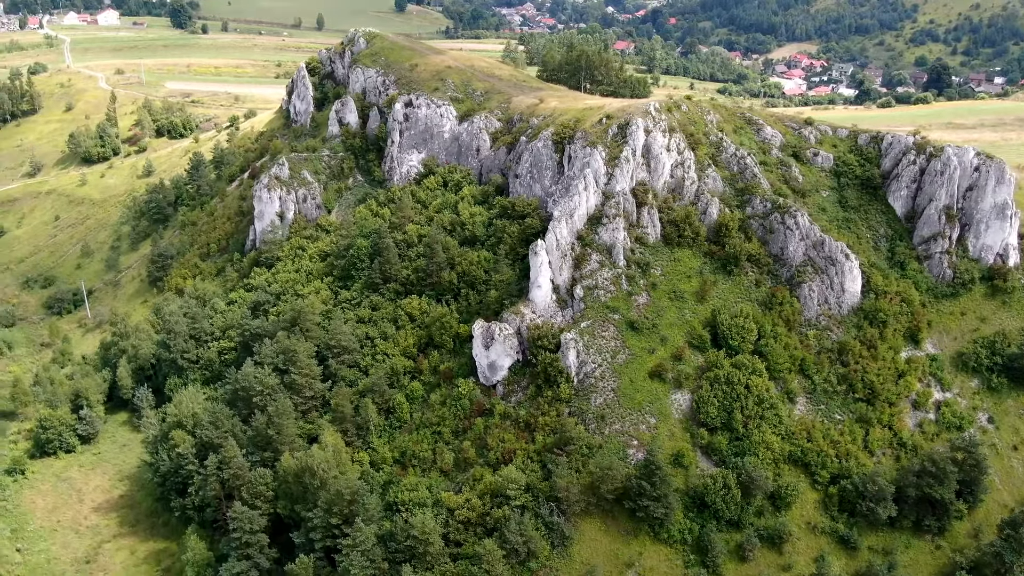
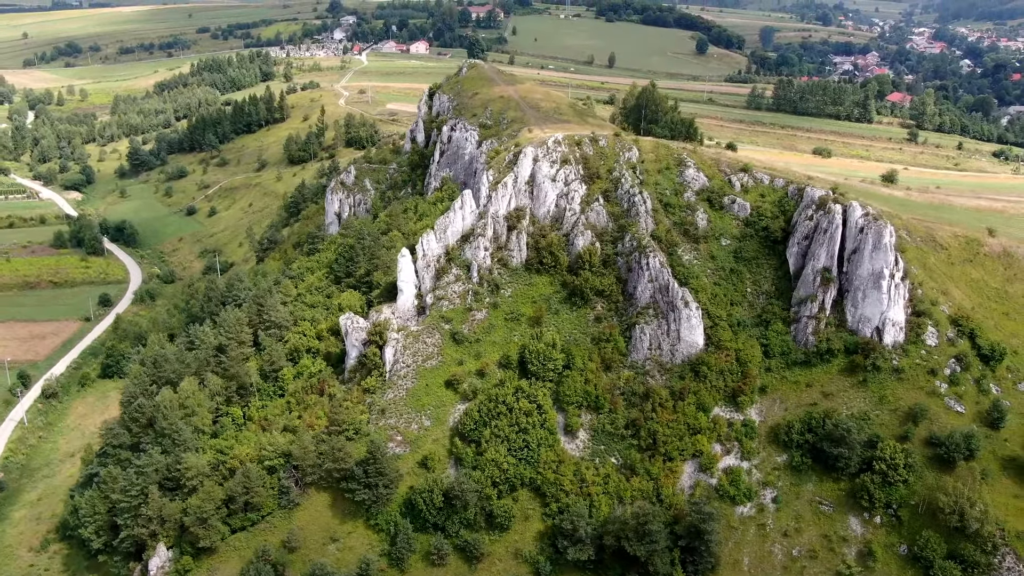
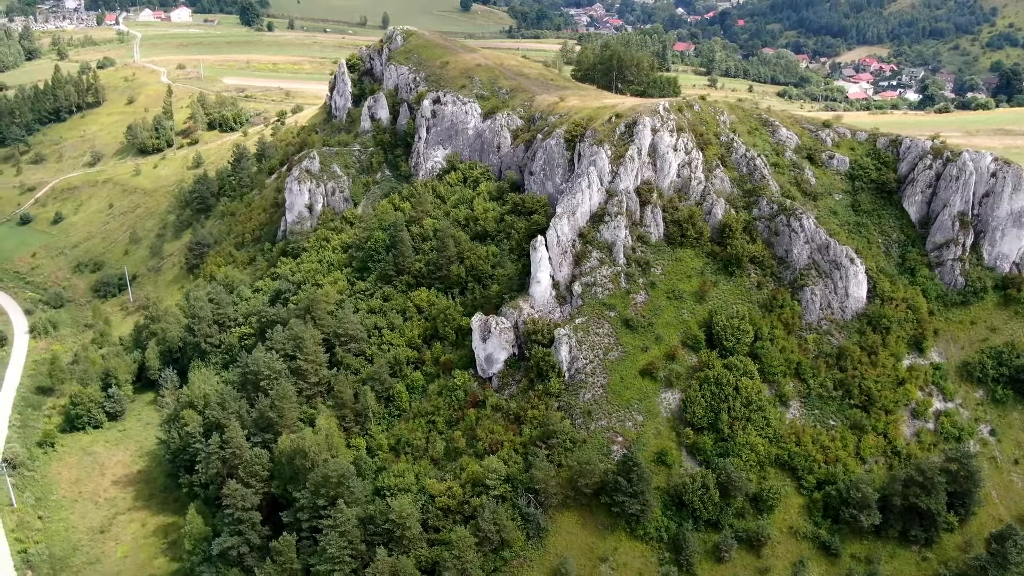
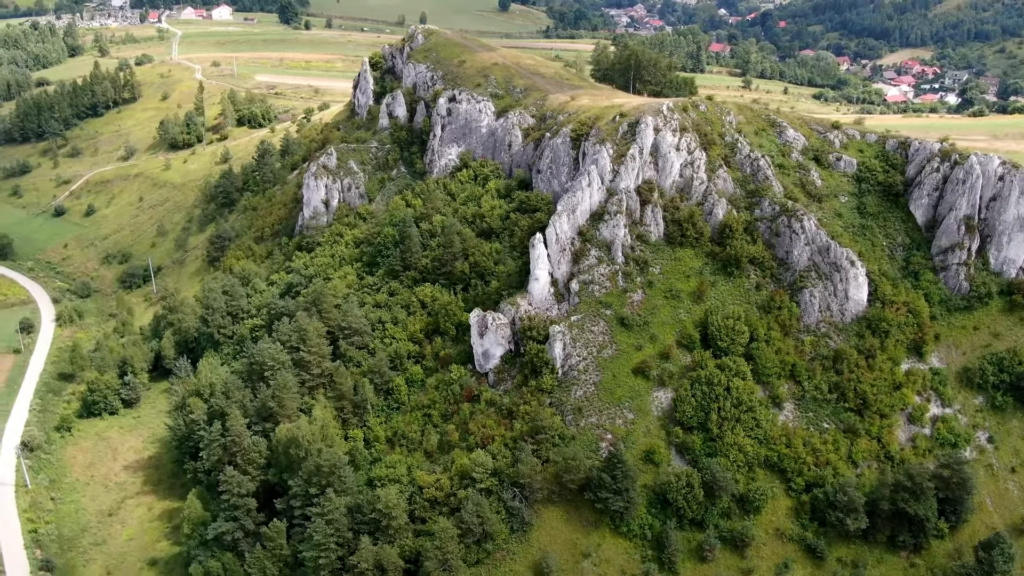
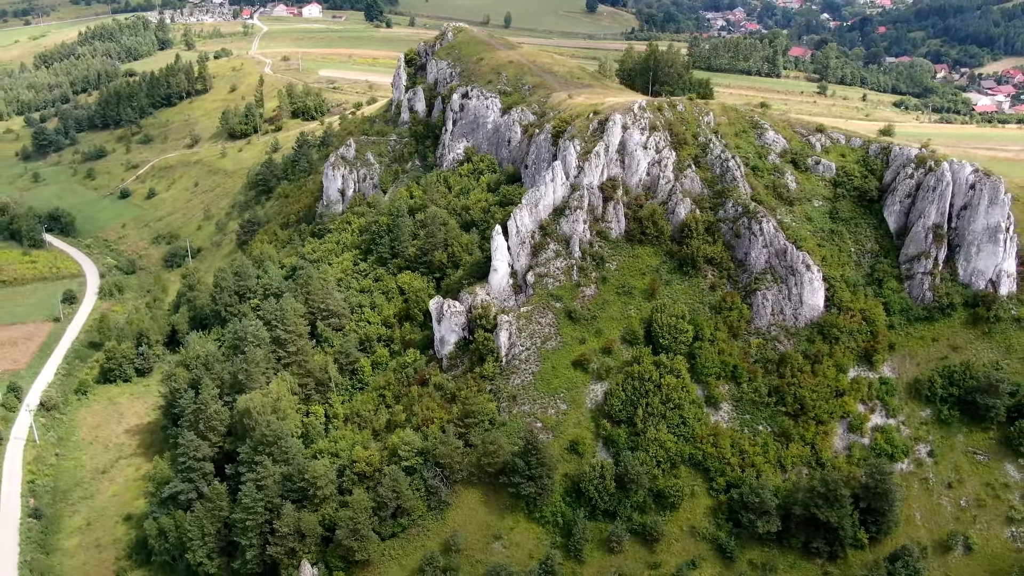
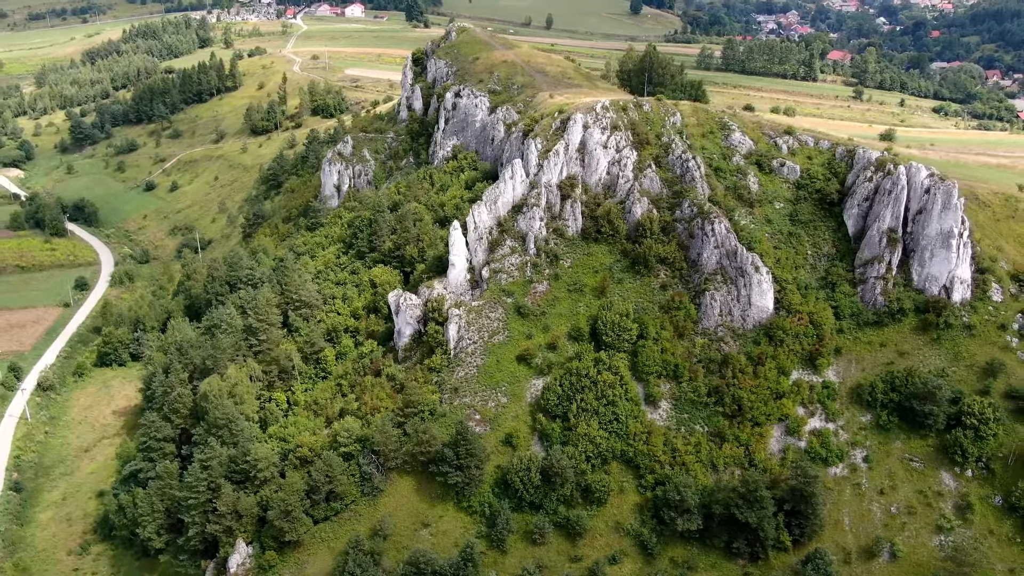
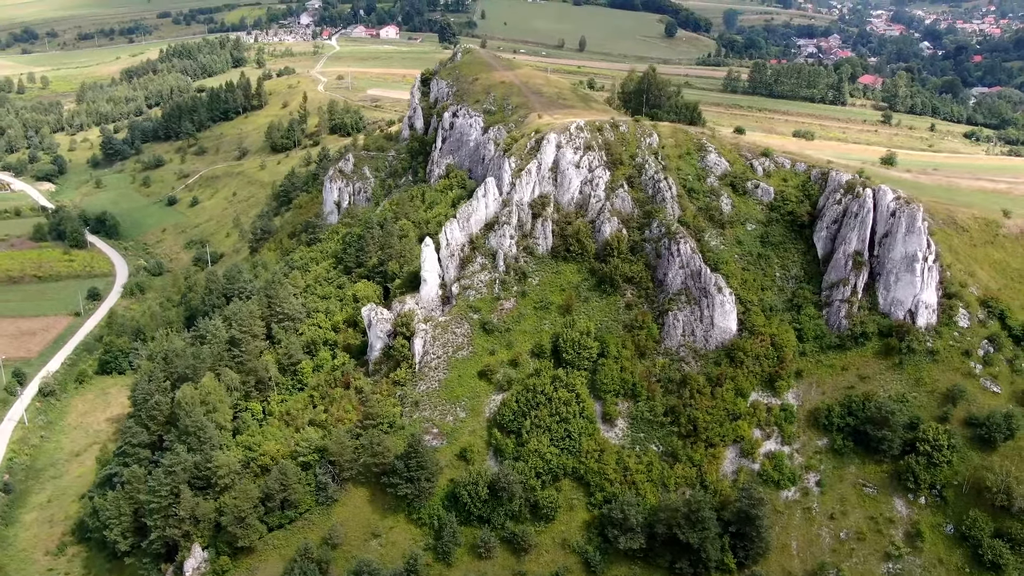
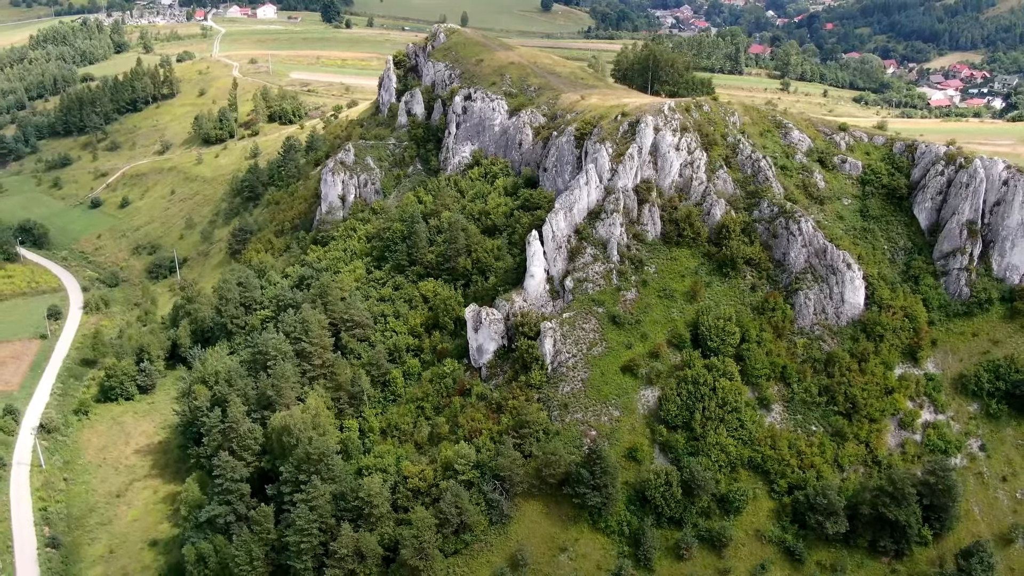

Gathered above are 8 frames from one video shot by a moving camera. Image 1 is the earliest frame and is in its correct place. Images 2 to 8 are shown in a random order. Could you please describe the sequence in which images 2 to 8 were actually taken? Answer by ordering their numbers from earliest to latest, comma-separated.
3, 4, 8, 5, 6, 7, 2
